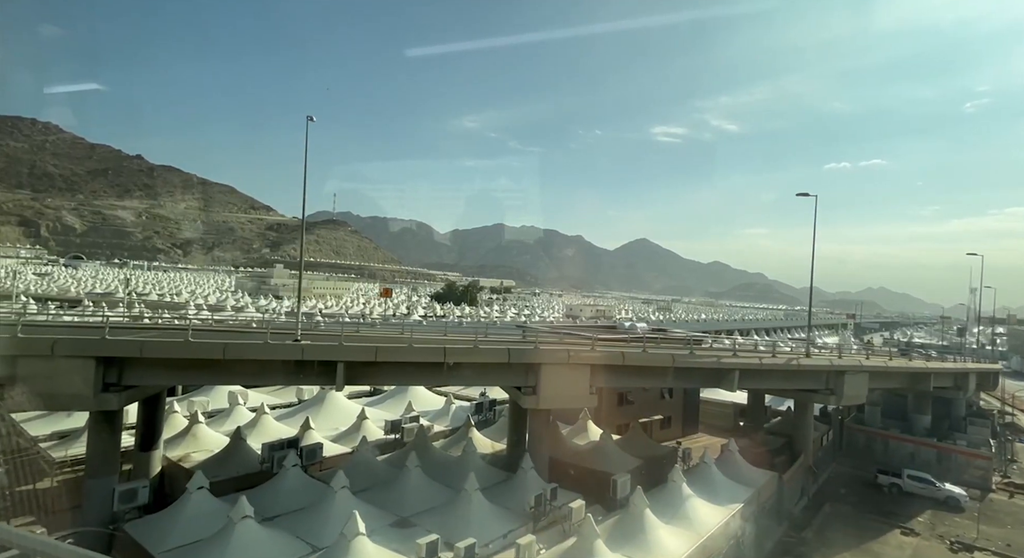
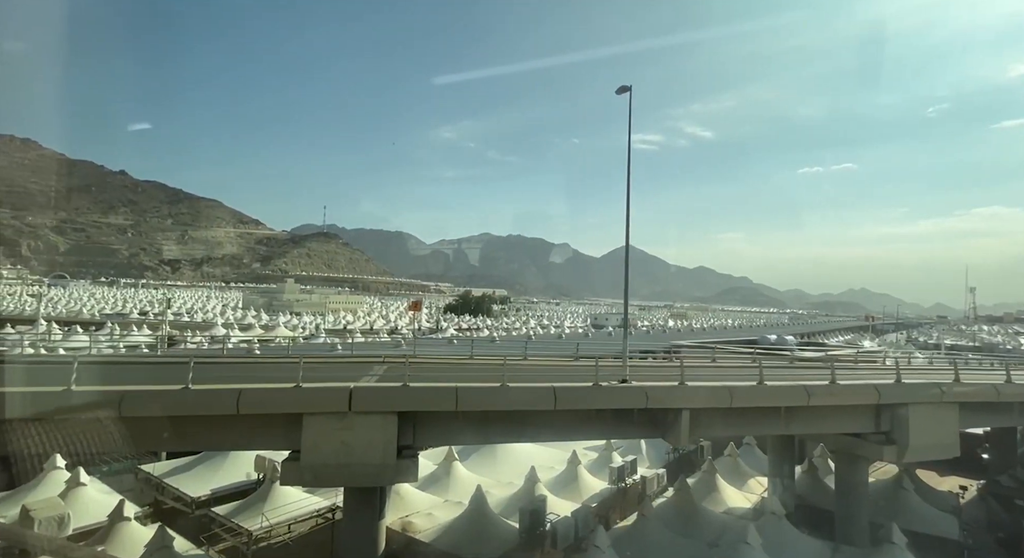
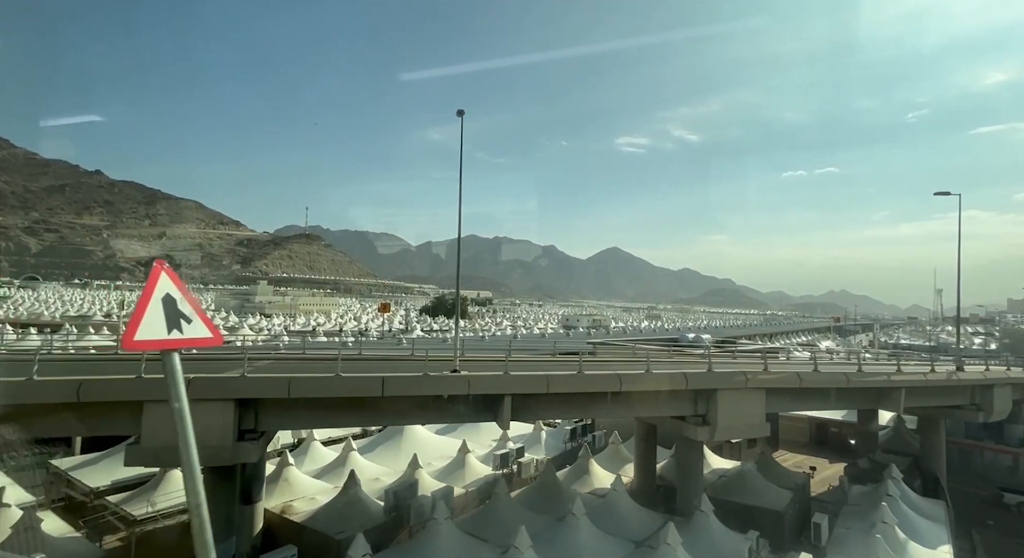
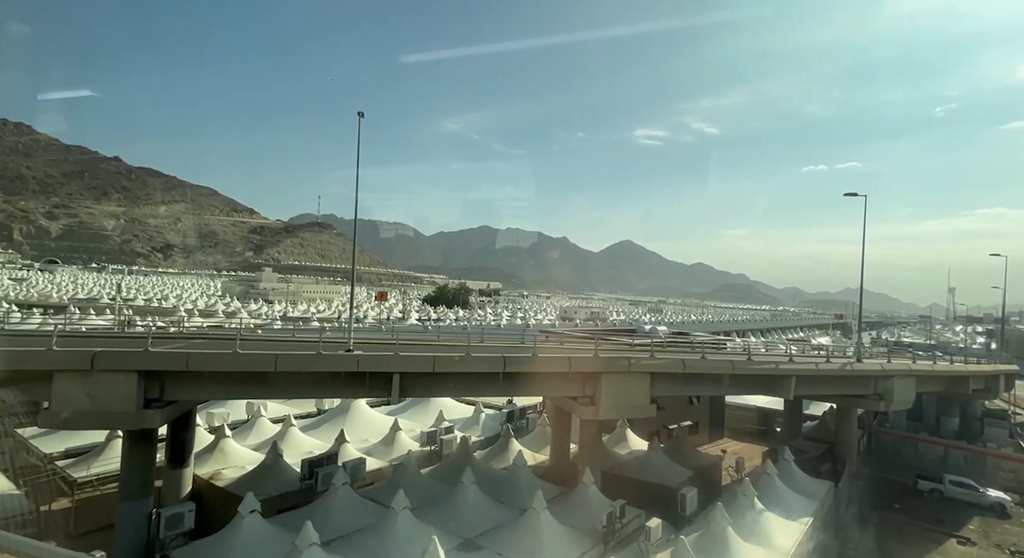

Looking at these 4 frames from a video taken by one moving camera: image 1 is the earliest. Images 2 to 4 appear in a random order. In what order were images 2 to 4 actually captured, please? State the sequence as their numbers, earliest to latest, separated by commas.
4, 3, 2
